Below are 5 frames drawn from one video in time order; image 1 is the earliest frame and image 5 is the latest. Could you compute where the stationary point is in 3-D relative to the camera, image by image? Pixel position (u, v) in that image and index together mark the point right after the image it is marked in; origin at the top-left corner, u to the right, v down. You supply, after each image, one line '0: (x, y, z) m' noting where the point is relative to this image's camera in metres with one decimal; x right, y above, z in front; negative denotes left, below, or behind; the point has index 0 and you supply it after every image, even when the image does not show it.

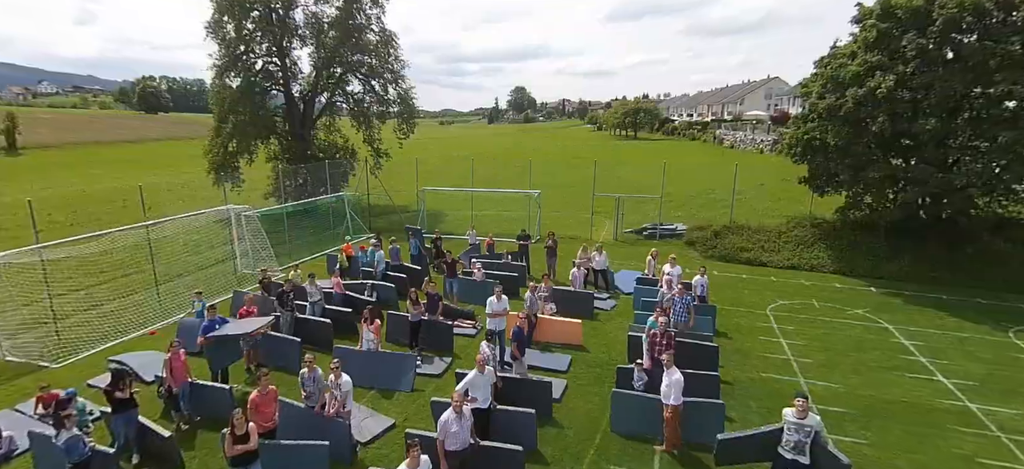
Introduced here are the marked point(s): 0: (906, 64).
0: (+12.7, +5.5, +15.5) m
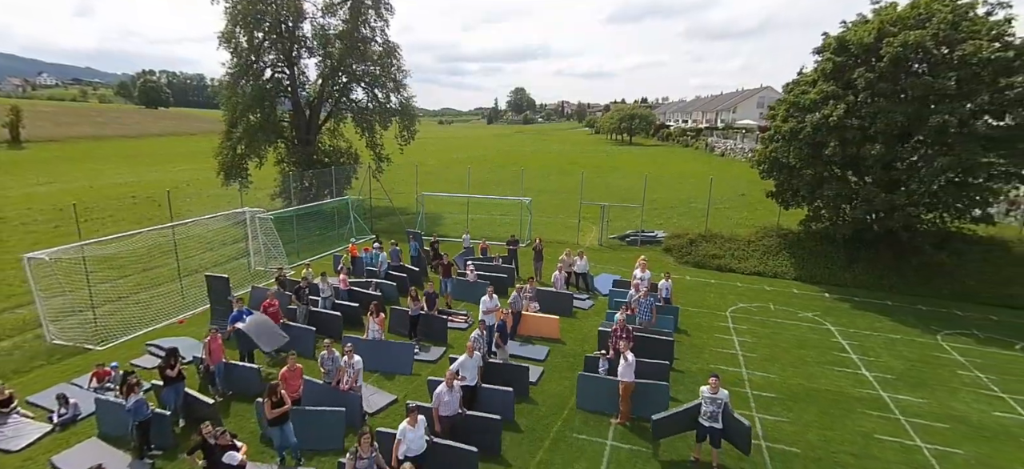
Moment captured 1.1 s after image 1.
0: (+12.4, +5.0, +17.4) m
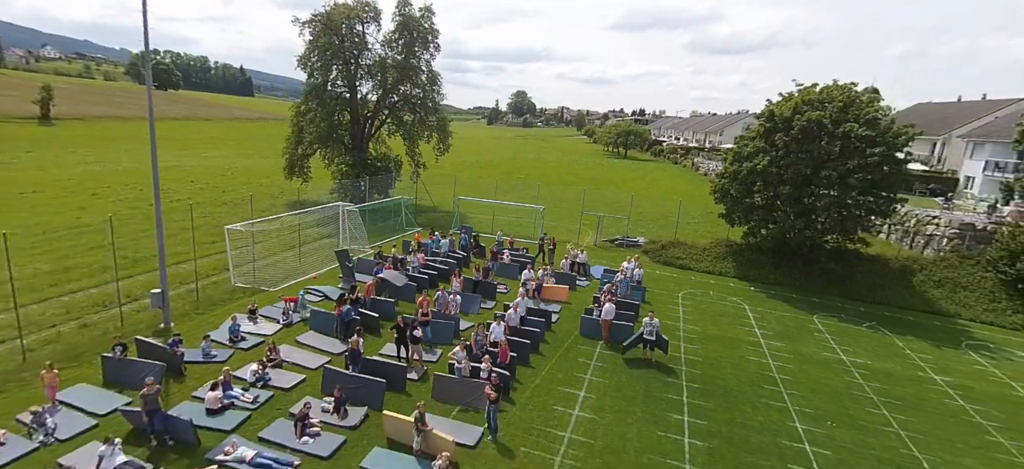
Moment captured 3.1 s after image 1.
0: (+13.9, +4.4, +25.1) m
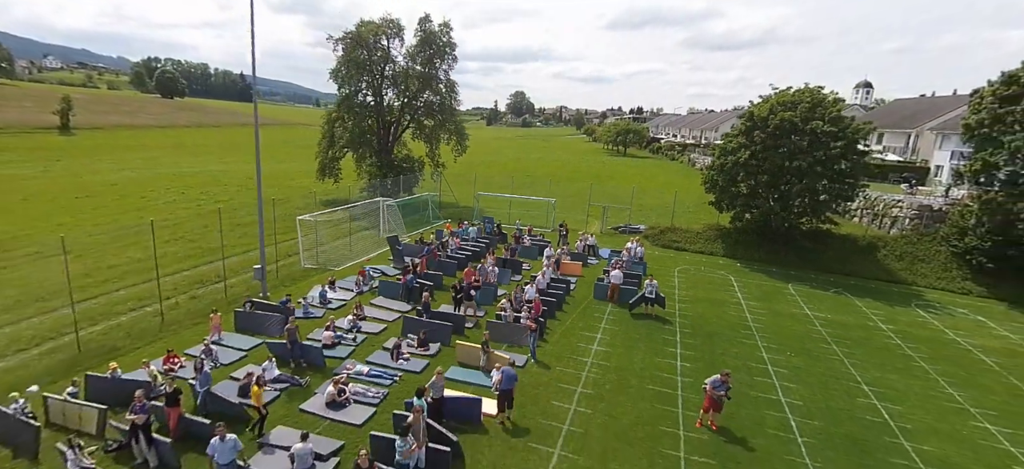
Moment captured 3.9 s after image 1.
0: (+15.0, +5.4, +29.3) m
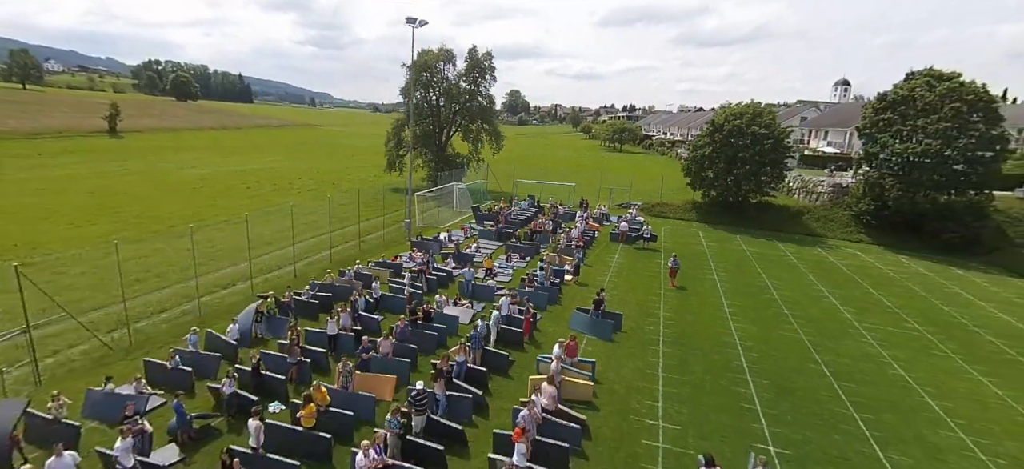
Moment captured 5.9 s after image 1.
0: (+18.3, +8.2, +43.0) m
